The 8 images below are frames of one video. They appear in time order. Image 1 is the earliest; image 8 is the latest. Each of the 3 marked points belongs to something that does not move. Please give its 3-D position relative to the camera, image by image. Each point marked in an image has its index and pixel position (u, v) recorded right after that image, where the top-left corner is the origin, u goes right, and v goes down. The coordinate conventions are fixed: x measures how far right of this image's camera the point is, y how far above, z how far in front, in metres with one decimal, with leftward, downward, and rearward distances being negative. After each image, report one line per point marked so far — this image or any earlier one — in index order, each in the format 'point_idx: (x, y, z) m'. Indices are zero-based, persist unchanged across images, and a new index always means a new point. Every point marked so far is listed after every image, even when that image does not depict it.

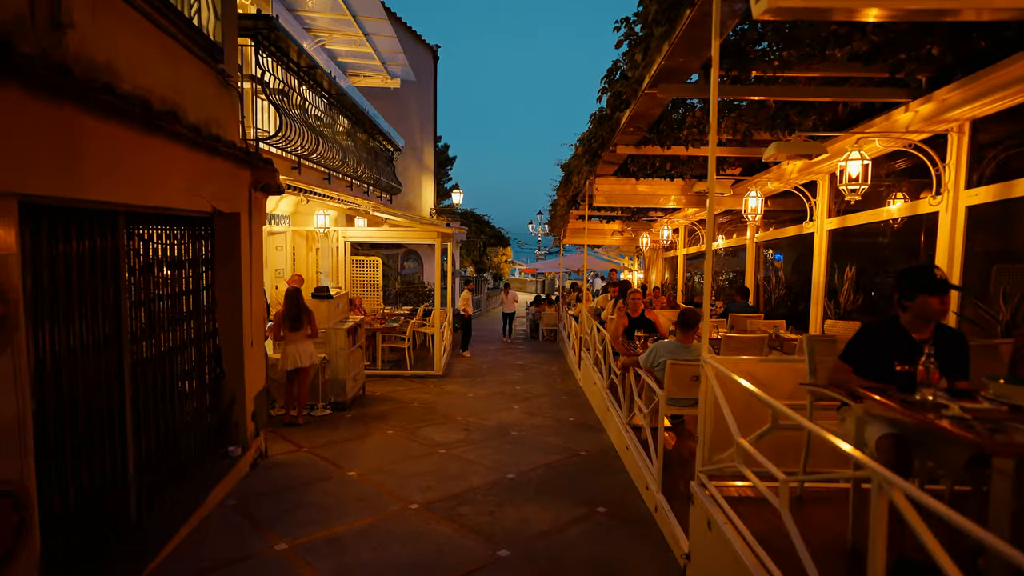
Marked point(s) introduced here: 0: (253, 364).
0: (-3.0, -0.9, +5.3) m
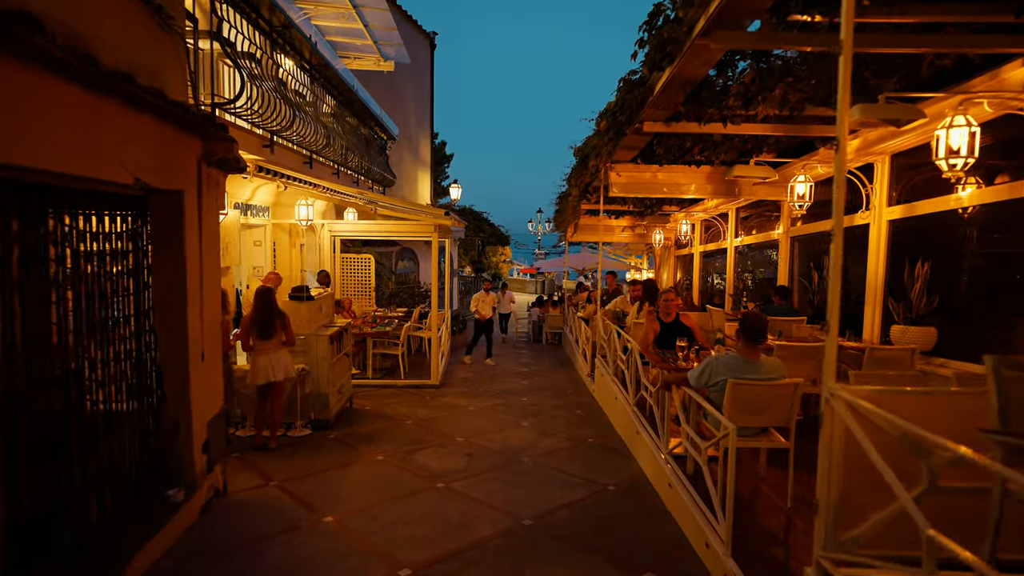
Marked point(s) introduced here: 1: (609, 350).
0: (-2.8, -0.9, +4.3) m
1: (+1.6, -1.0, +7.7) m
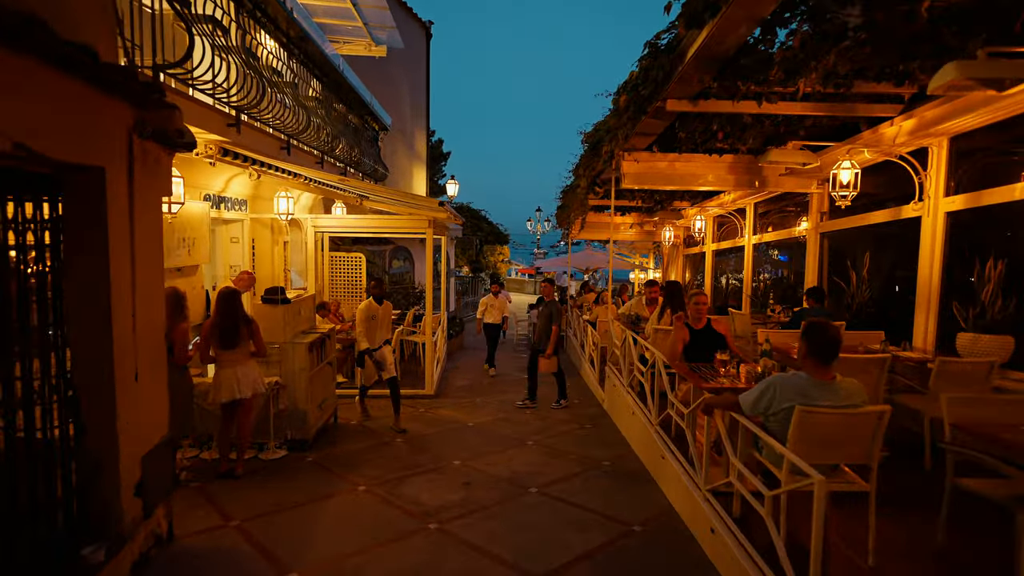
0: (-2.8, -0.9, +3.5) m
1: (+1.7, -1.1, +6.9) m
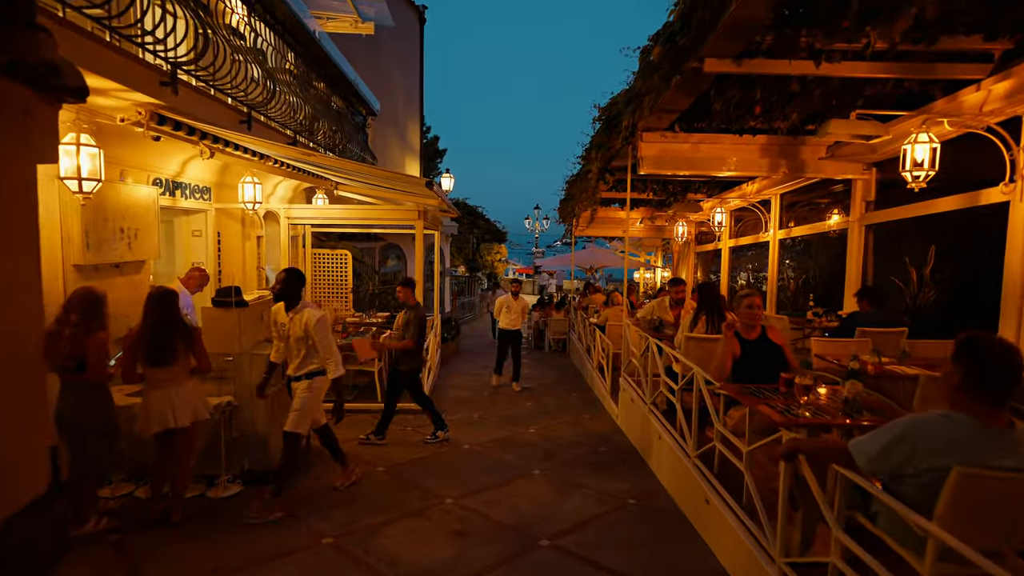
0: (-2.7, -0.9, +2.4) m
1: (+1.7, -1.1, +5.9) m
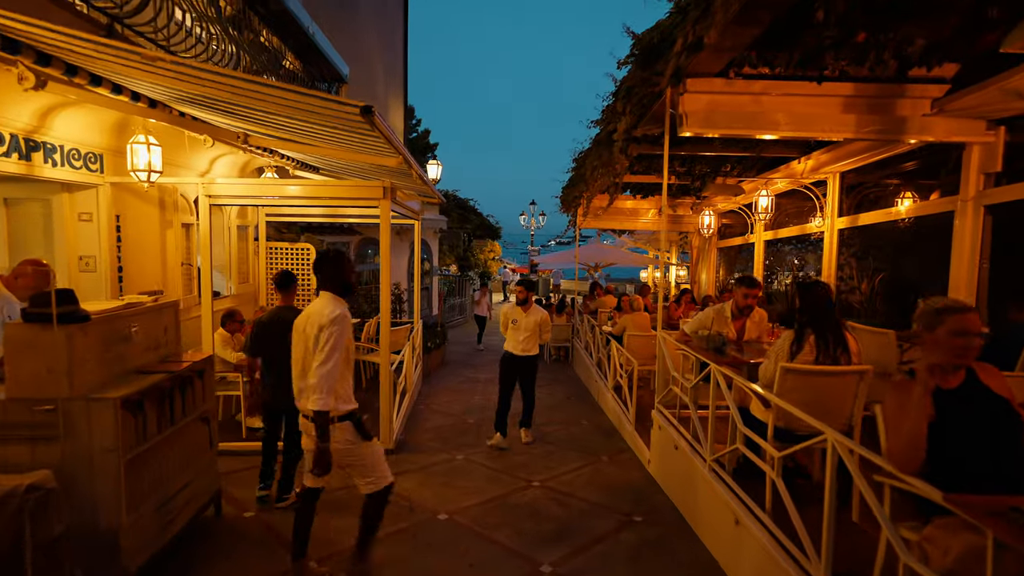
0: (-2.7, -0.9, +0.6) m
1: (+1.7, -1.1, +4.1) m
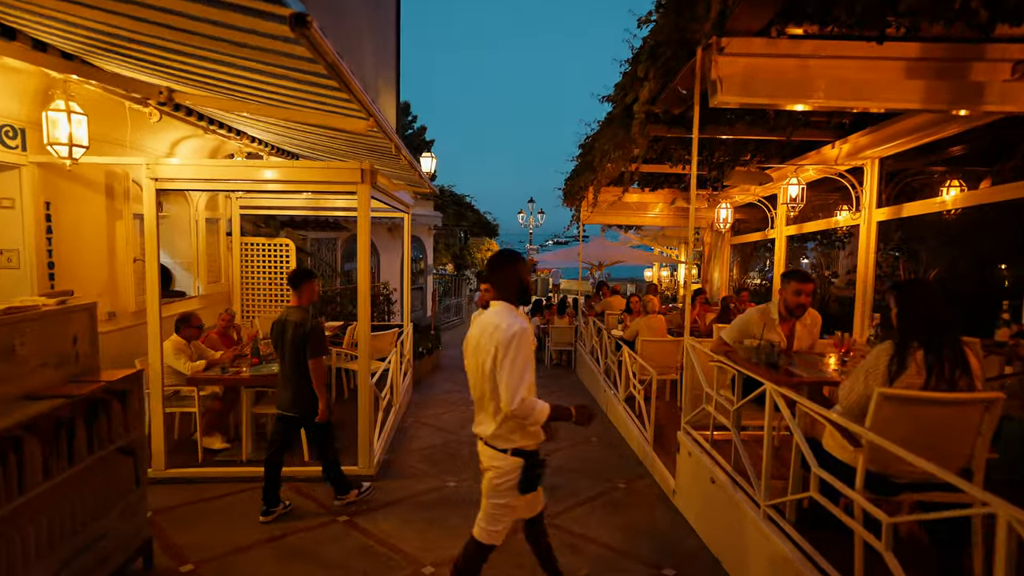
0: (-2.7, -0.9, -0.3) m
1: (+1.7, -1.1, +3.3) m
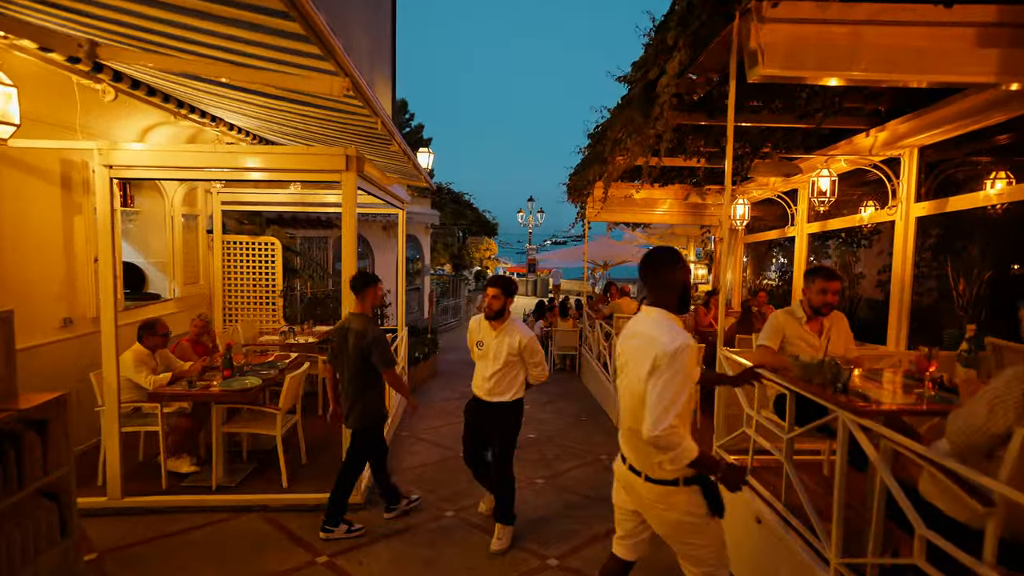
0: (-2.6, -0.9, -0.9) m
1: (+1.7, -1.1, +2.7) m
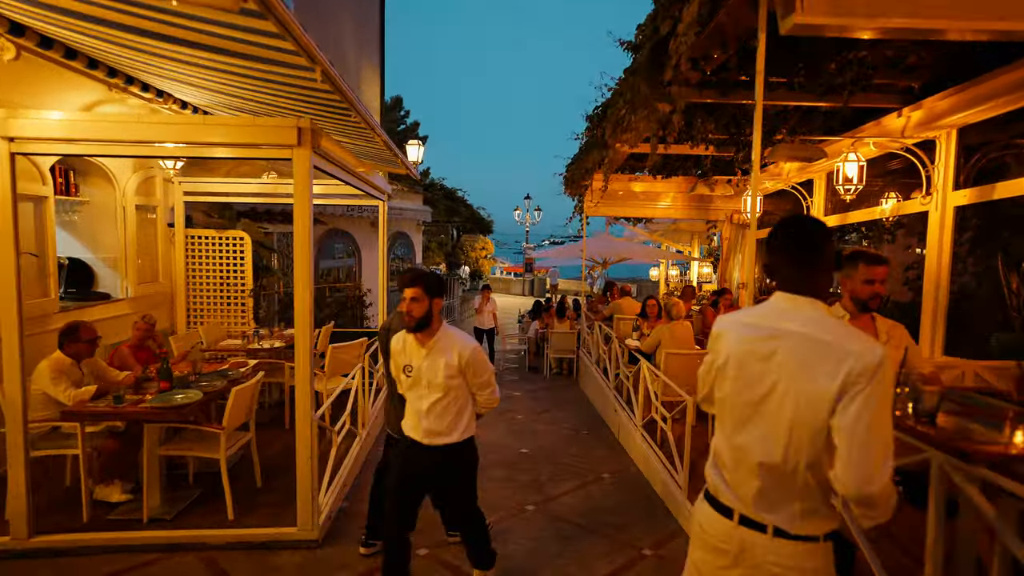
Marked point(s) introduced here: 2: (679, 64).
0: (-2.7, -0.9, -1.6) m
1: (+1.6, -1.1, +2.0) m
2: (+1.4, +1.9, +3.8) m
